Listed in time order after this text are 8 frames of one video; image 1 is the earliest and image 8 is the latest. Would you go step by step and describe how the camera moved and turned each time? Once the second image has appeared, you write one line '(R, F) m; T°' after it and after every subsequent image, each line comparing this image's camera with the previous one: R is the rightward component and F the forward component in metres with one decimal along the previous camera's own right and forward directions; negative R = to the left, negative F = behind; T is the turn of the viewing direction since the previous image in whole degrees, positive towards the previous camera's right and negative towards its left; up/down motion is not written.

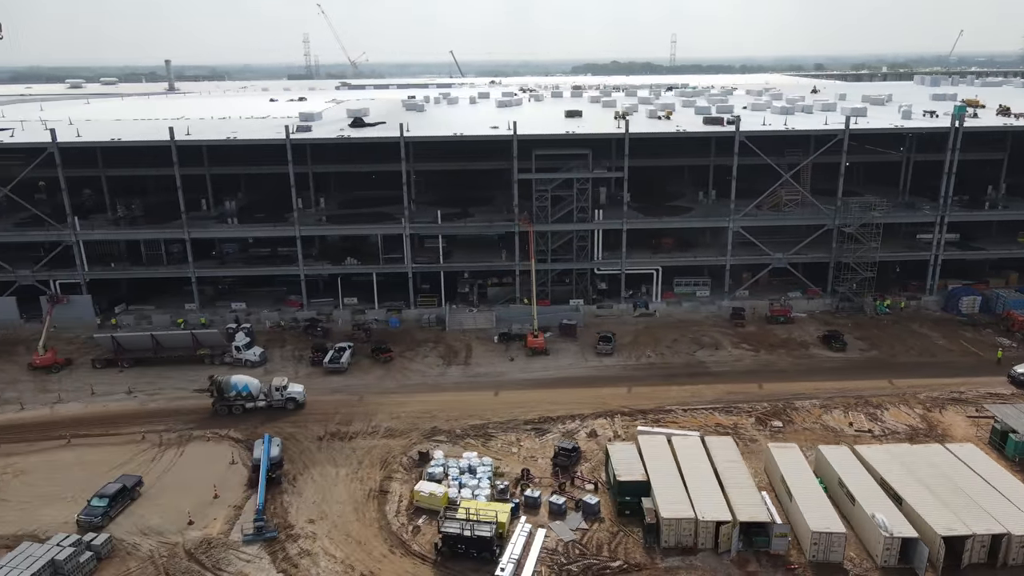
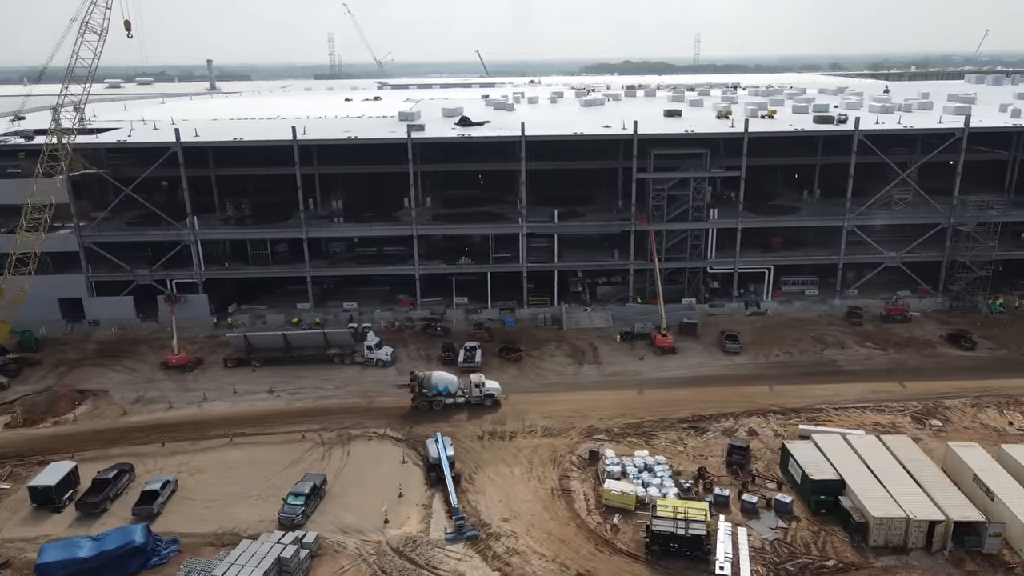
(-8.6, 0.0) m; 0°
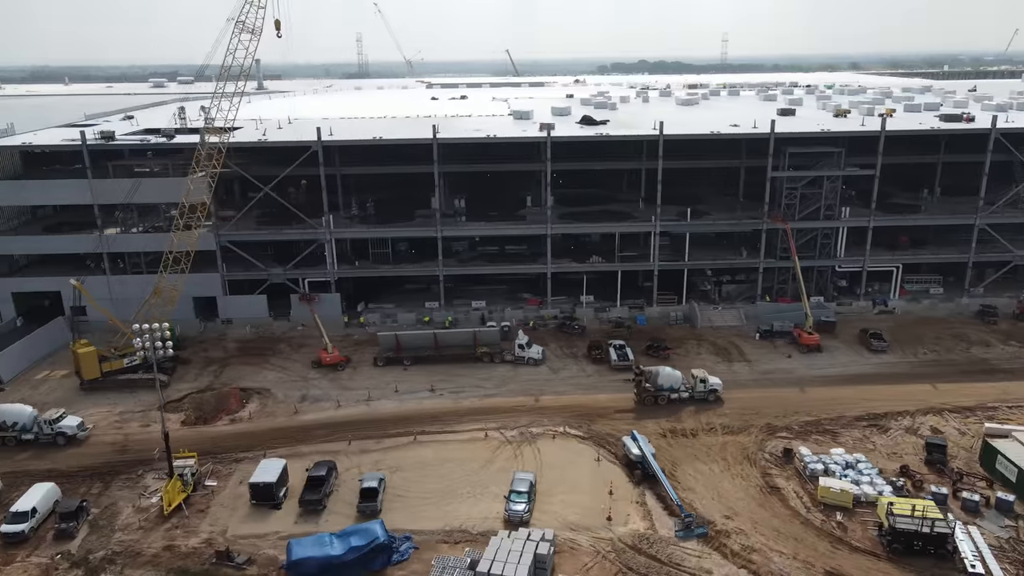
(-9.9, -0.1) m; 0°
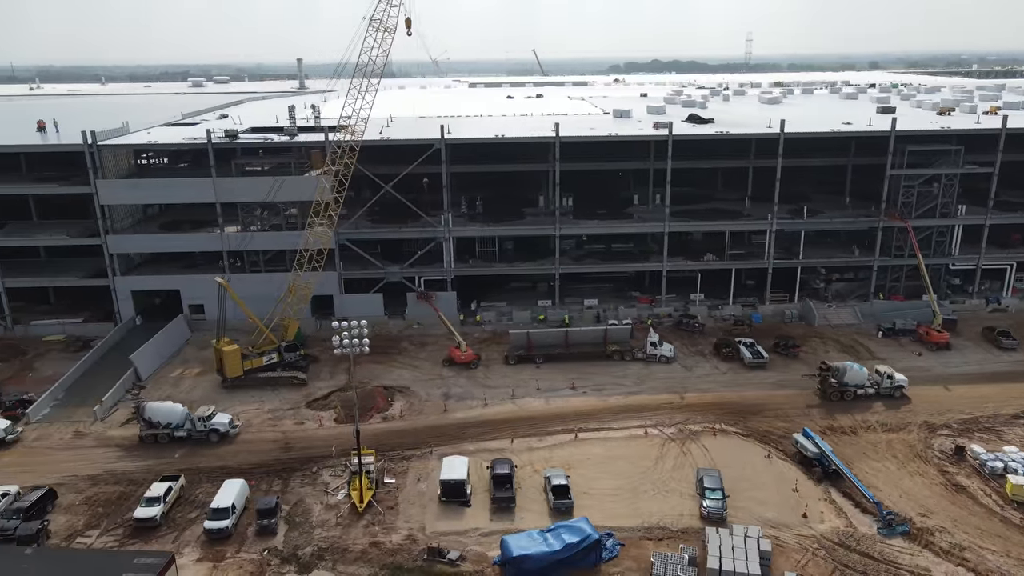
(-8.6, 0.0) m; 0°
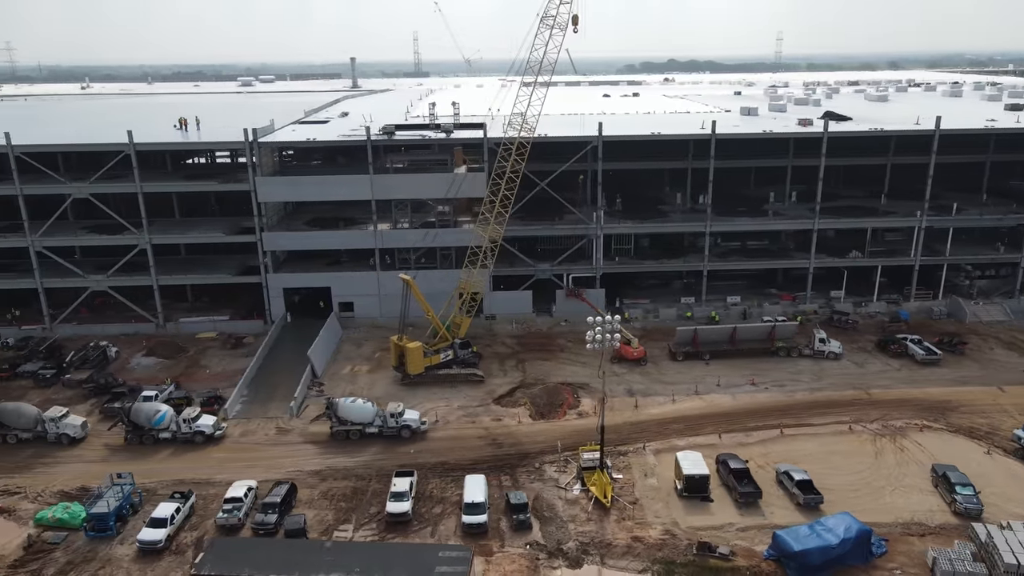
(-11.1, 0.0) m; 0°
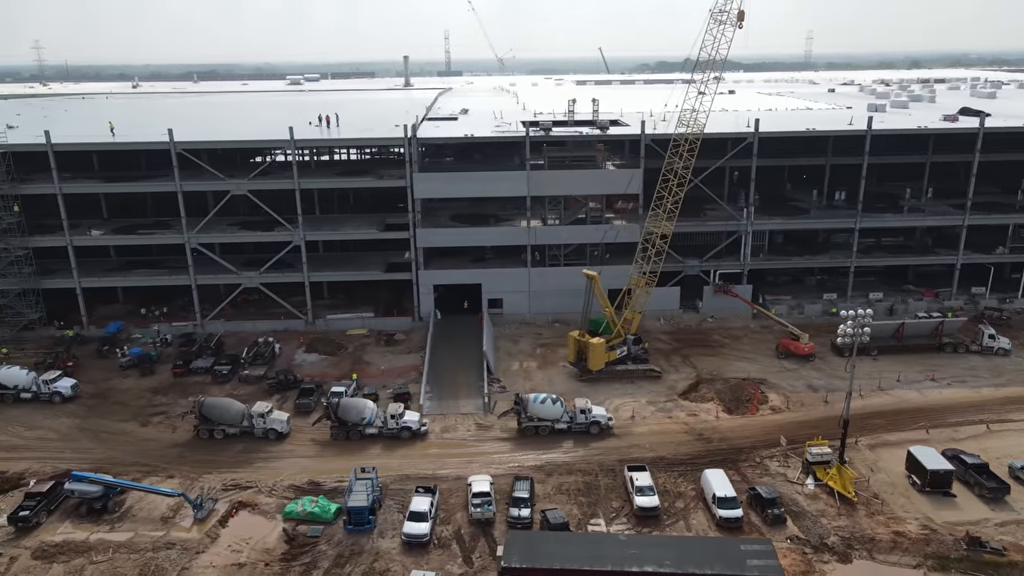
(-11.0, 0.0) m; 0°
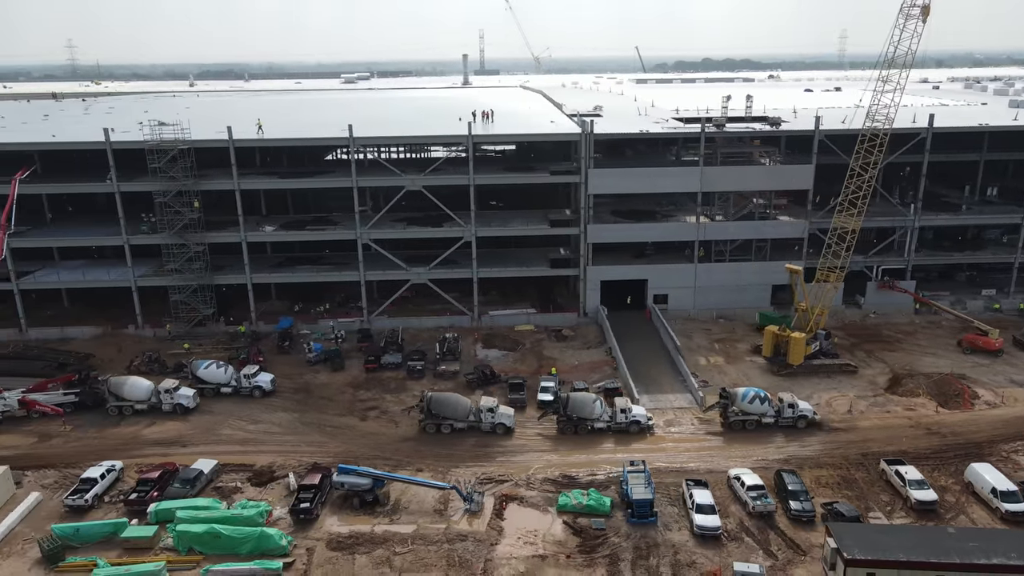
(-12.2, 0.0) m; 0°
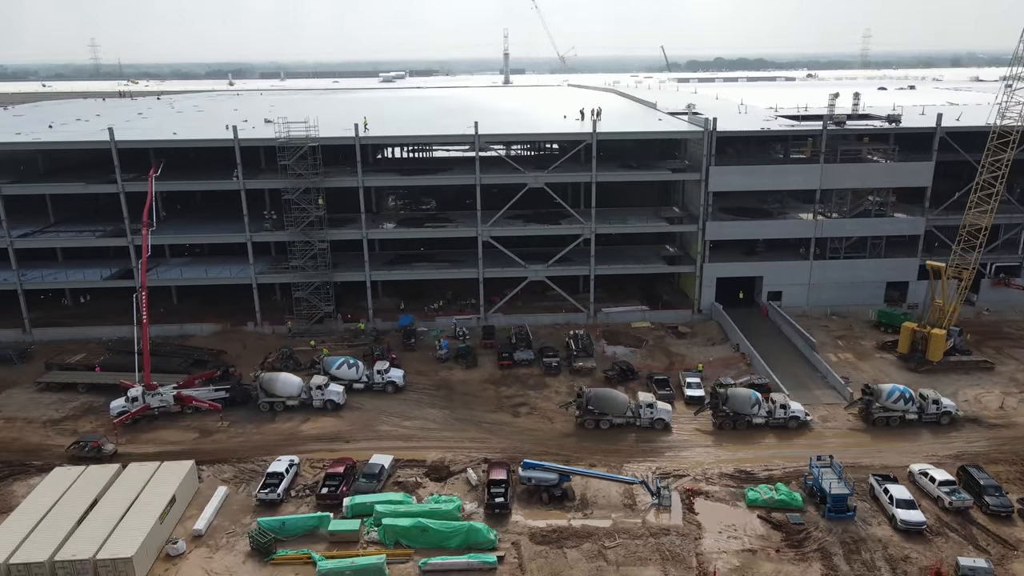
(-8.5, -0.1) m; 0°
